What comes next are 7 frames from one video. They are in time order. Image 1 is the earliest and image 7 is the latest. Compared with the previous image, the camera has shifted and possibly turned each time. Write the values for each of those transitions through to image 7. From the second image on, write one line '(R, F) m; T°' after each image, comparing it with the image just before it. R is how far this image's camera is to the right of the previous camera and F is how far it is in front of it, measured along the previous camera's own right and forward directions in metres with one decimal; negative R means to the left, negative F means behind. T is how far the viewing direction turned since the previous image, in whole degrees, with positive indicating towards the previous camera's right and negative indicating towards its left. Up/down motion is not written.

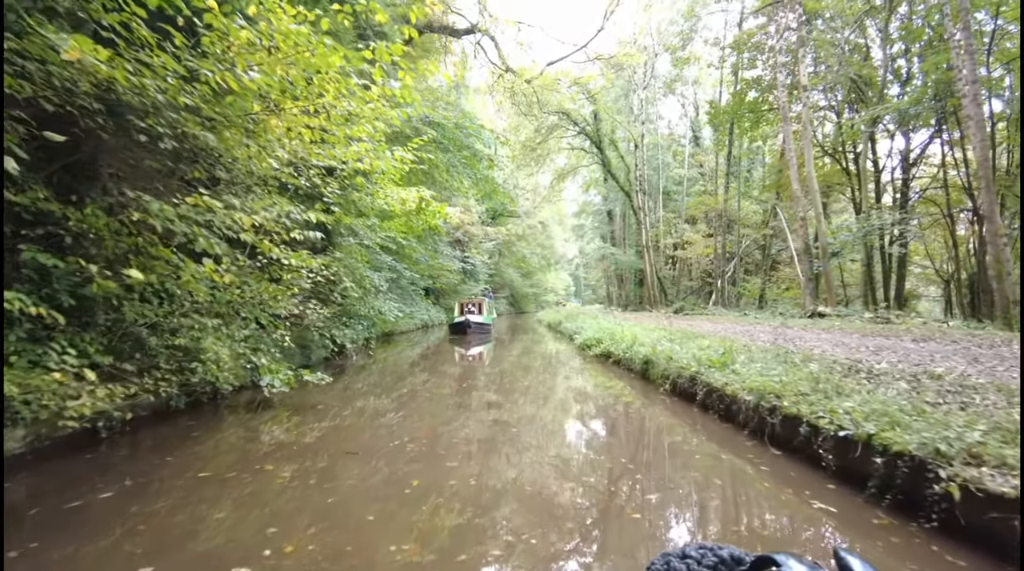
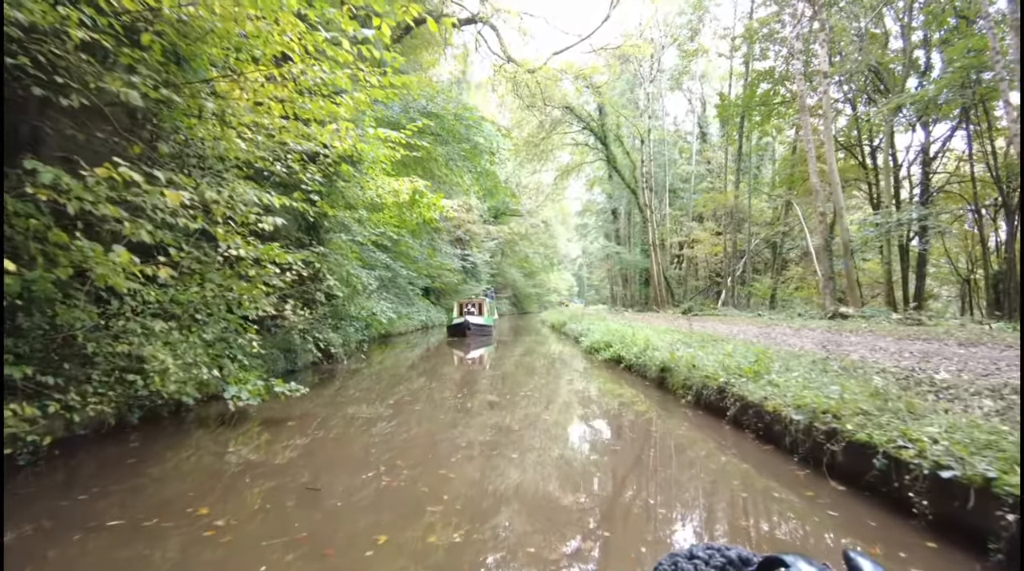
(0.0, +0.7) m; 0°
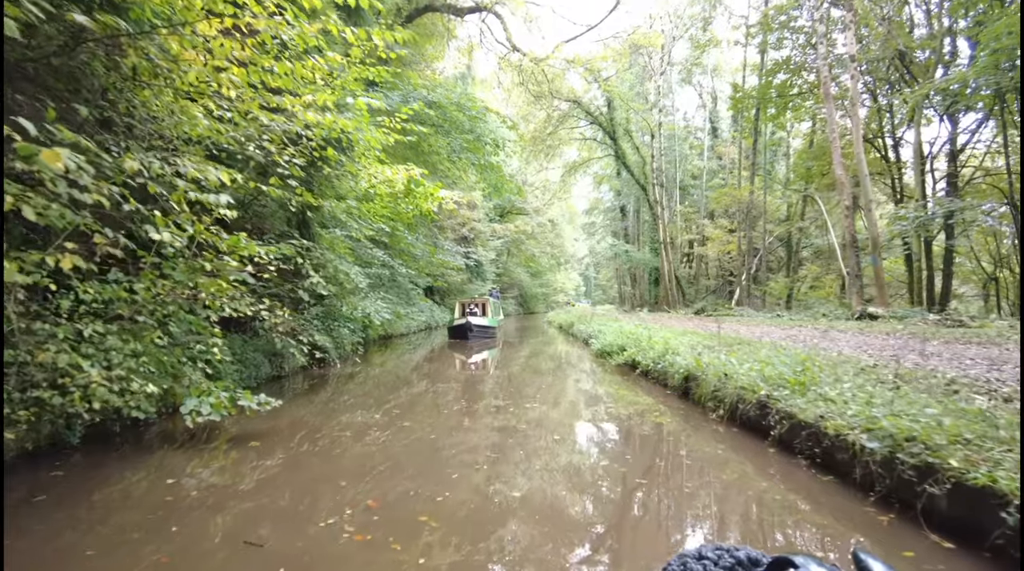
(0.0, +0.7) m; -1°
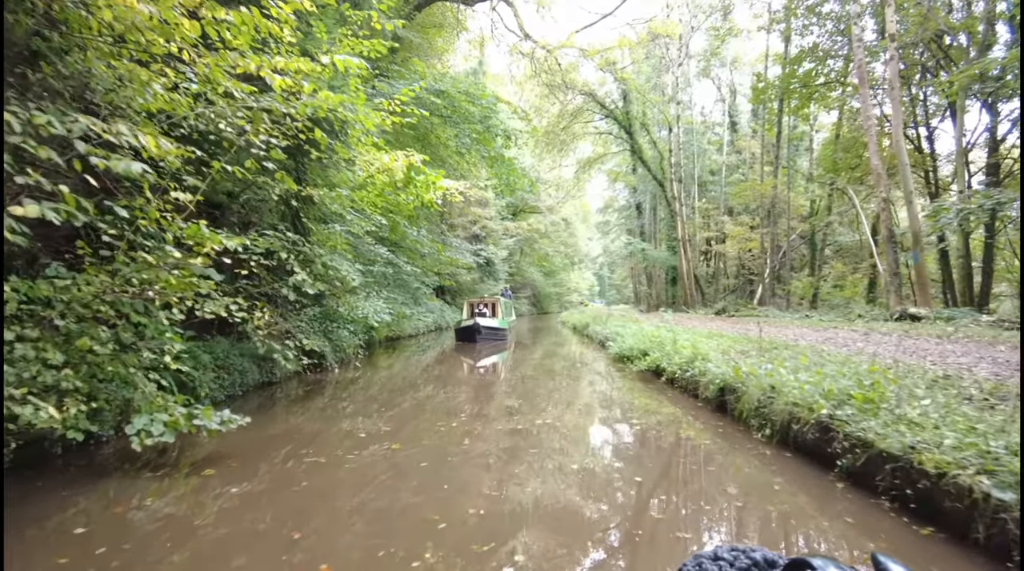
(0.0, +0.7) m; -1°
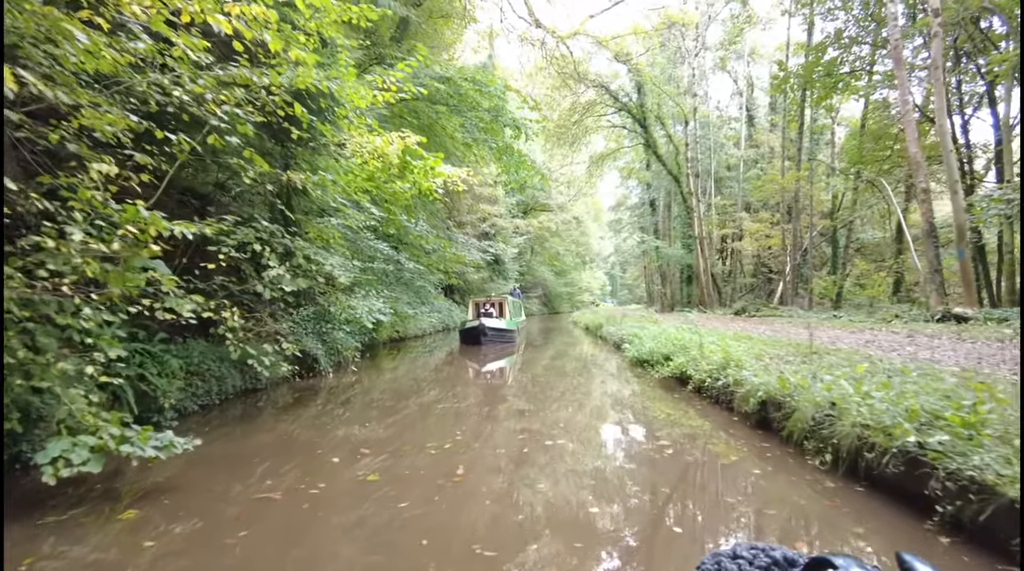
(0.0, +0.7) m; -1°
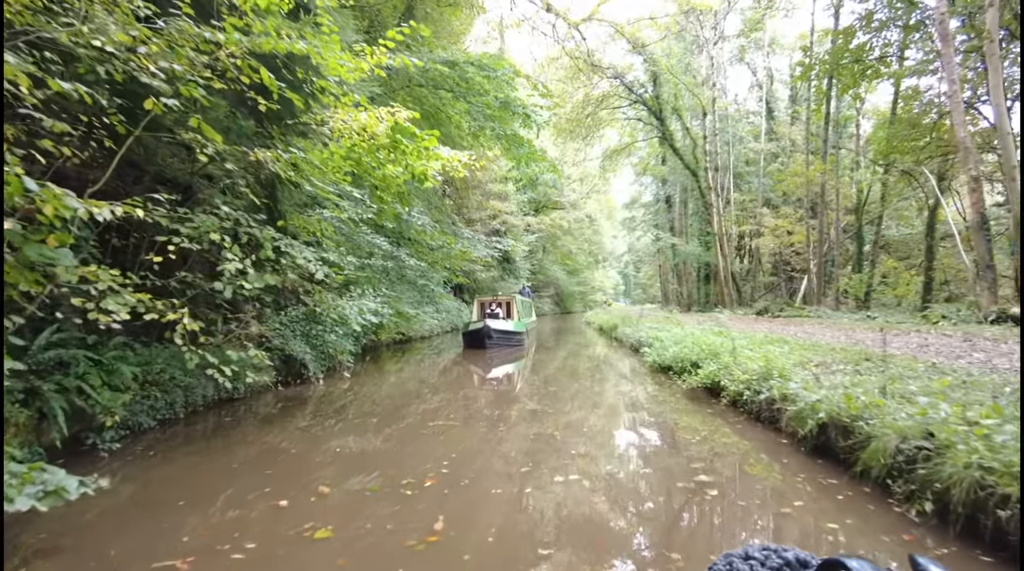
(+0.1, +0.8) m; -1°
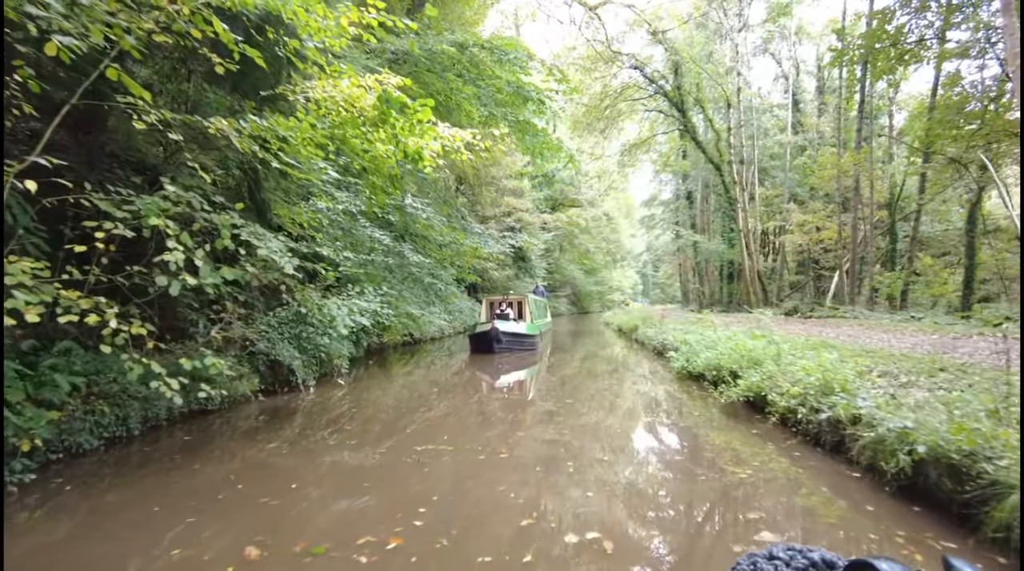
(+0.1, +0.8) m; -1°
